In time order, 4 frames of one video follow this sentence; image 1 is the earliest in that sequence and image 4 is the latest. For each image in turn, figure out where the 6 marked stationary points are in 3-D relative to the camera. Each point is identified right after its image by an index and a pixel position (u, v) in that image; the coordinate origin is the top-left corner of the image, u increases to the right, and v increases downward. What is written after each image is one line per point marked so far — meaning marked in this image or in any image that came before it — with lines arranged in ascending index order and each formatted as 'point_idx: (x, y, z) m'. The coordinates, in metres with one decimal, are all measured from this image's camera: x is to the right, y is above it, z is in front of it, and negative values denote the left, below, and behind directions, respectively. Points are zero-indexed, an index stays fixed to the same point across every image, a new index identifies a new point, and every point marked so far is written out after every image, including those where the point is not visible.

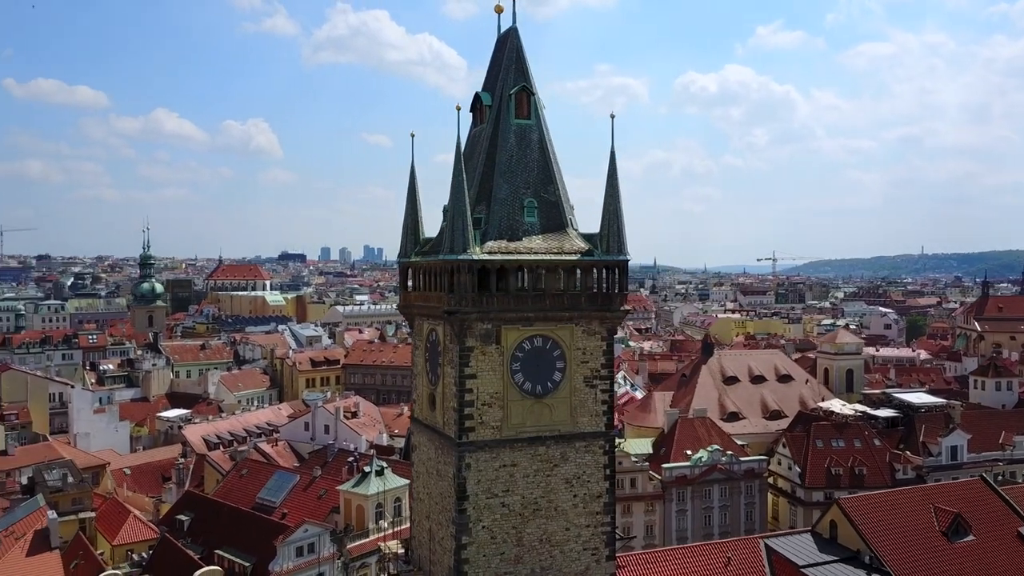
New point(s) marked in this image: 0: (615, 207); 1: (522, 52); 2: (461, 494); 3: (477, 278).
0: (+2.3, +1.8, +17.9) m
1: (+0.2, +5.3, +18.4) m
2: (-1.0, -4.2, +16.8) m
3: (-0.7, +0.2, +16.9) m
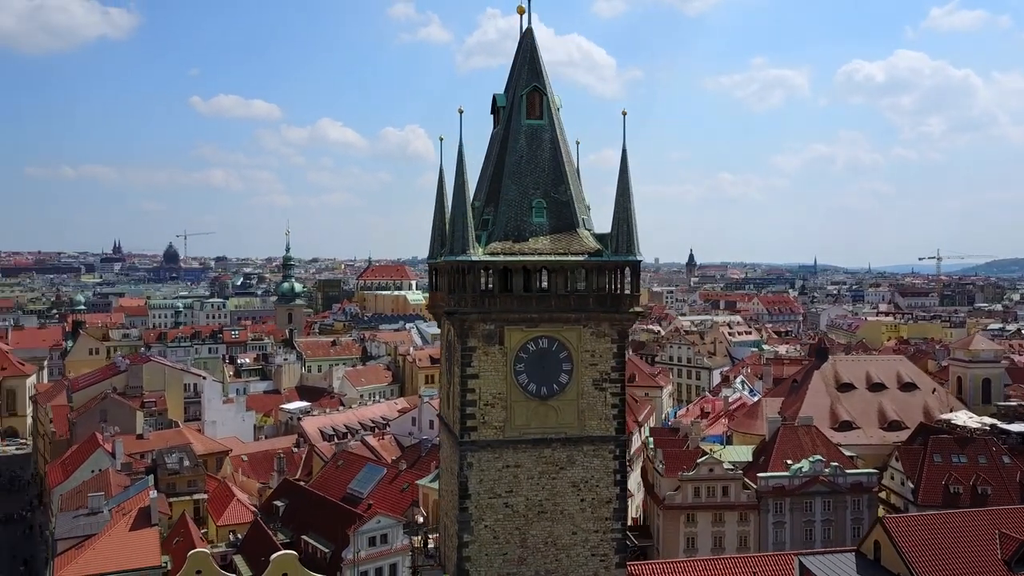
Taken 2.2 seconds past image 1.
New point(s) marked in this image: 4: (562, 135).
0: (+2.4, +1.7, +17.5) m
1: (+0.5, +5.3, +18.3) m
2: (-1.0, -4.2, +17.0) m
3: (-0.7, +0.2, +17.1) m
4: (+1.1, +3.4, +18.3) m
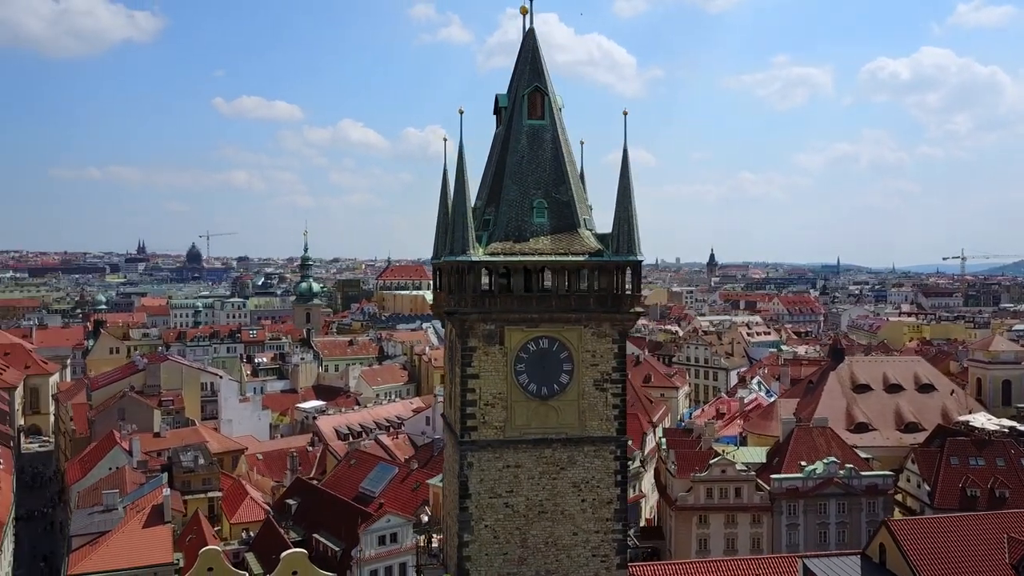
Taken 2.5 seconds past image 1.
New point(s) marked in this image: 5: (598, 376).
0: (+2.5, +1.7, +17.5) m
1: (+0.6, +5.3, +18.3) m
2: (-1.0, -4.2, +17.1) m
3: (-0.7, +0.2, +17.1) m
4: (+1.2, +3.4, +18.3) m
5: (+1.8, -1.9, +17.5) m
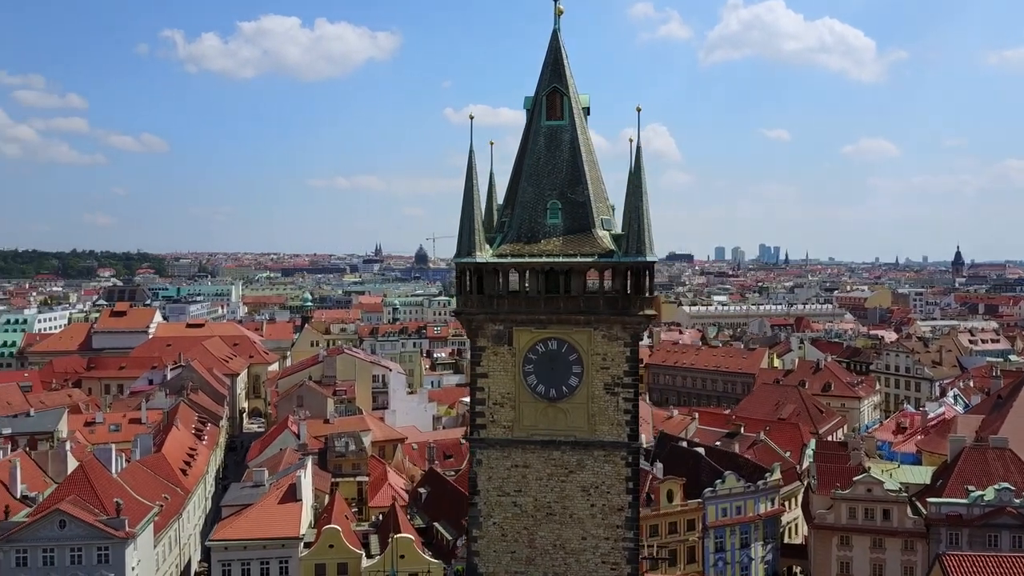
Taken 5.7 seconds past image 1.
0: (+2.6, +1.7, +16.9) m
1: (+1.1, +5.3, +18.3) m
2: (-0.9, -4.3, +17.5) m
3: (-0.5, +0.2, +17.4) m
4: (+1.6, +3.4, +18.1) m
5: (+2.0, -1.9, +17.1) m
